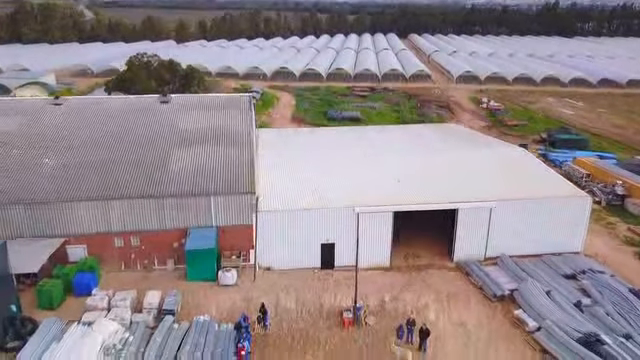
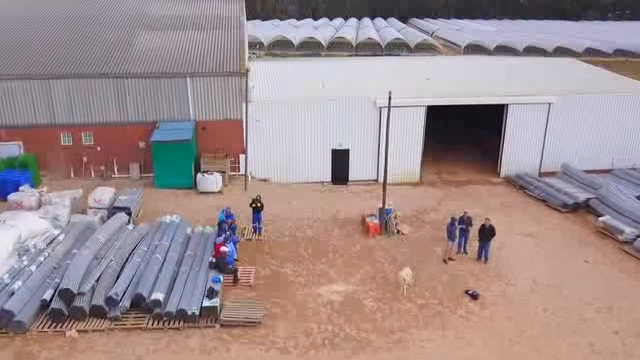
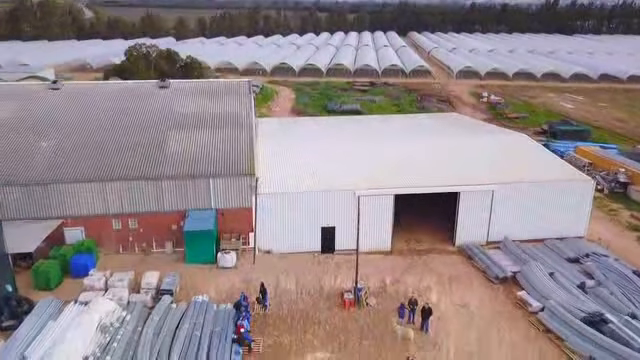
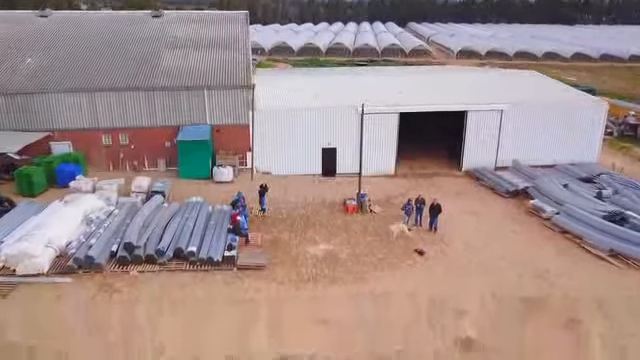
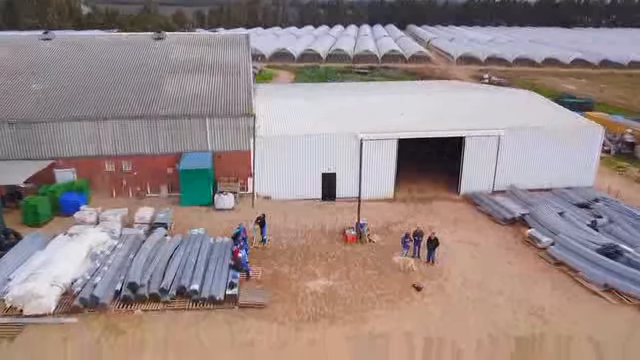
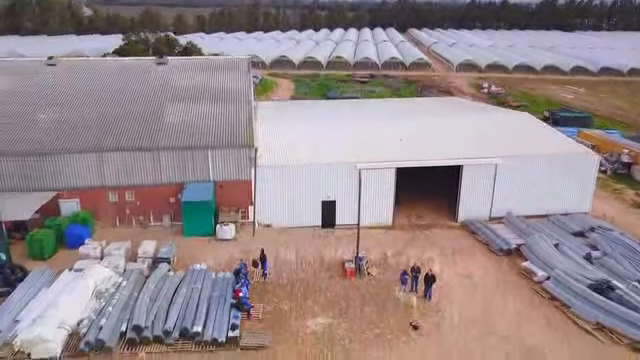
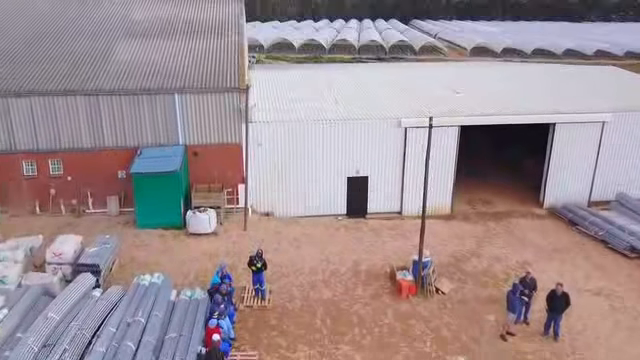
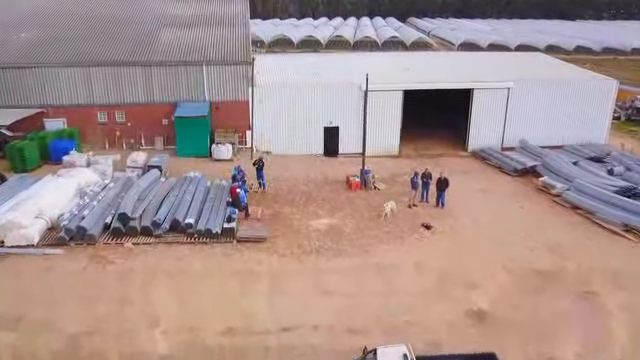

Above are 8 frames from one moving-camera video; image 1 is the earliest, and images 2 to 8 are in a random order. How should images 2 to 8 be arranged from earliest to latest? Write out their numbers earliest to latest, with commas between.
3, 6, 5, 4, 8, 2, 7
